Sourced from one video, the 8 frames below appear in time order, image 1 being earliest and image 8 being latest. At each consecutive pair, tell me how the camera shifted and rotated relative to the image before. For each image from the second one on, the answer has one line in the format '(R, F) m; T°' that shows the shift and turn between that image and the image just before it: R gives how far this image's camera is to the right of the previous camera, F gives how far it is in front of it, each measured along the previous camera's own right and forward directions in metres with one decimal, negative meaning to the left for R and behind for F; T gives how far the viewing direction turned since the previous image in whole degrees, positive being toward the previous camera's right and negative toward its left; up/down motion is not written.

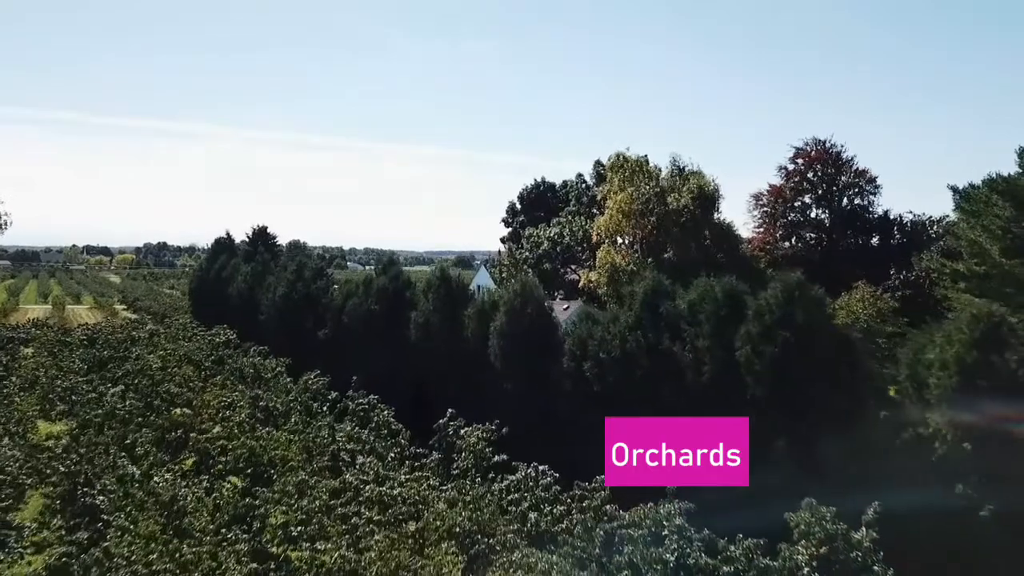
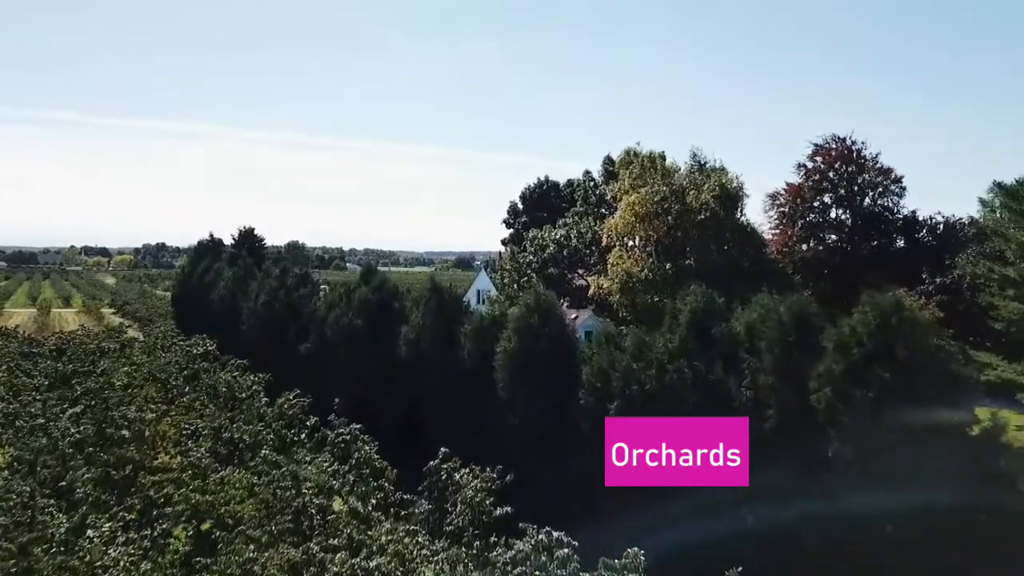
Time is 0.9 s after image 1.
(-0.1, +2.7) m; 0°
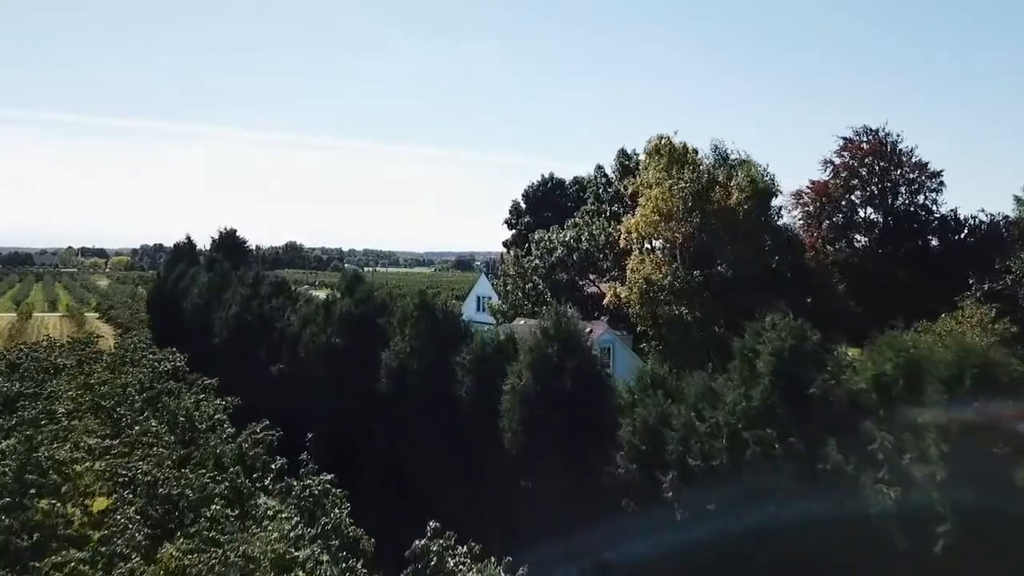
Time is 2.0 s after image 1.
(-0.1, +3.3) m; 0°
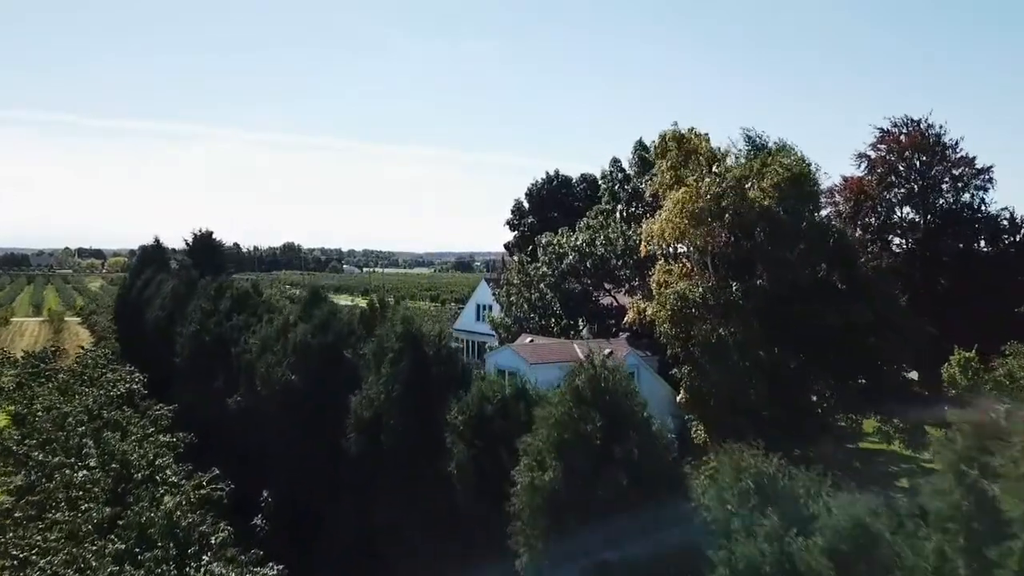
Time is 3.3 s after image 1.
(-0.1, +3.6) m; 0°
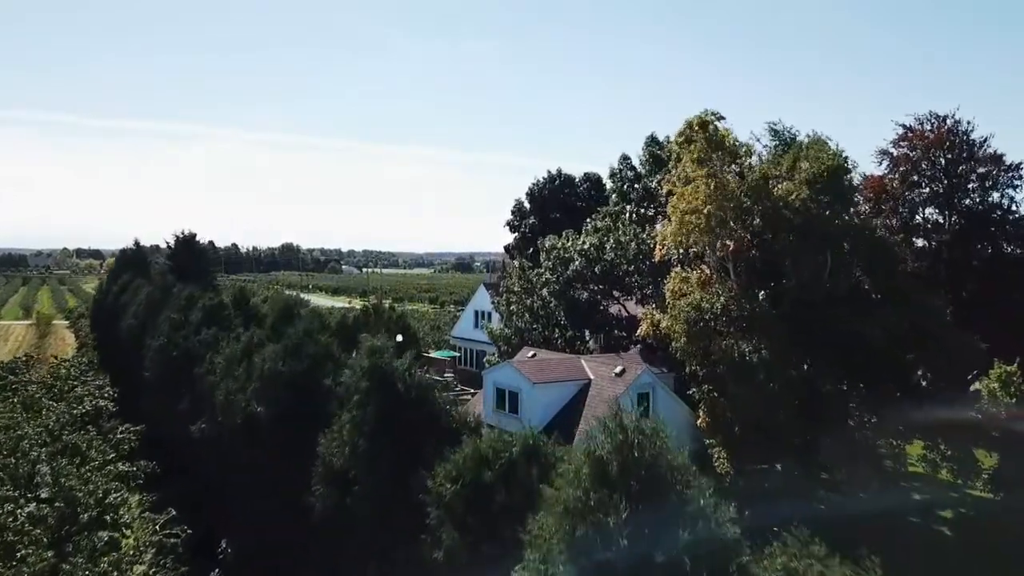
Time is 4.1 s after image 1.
(0.0, +2.0) m; 0°
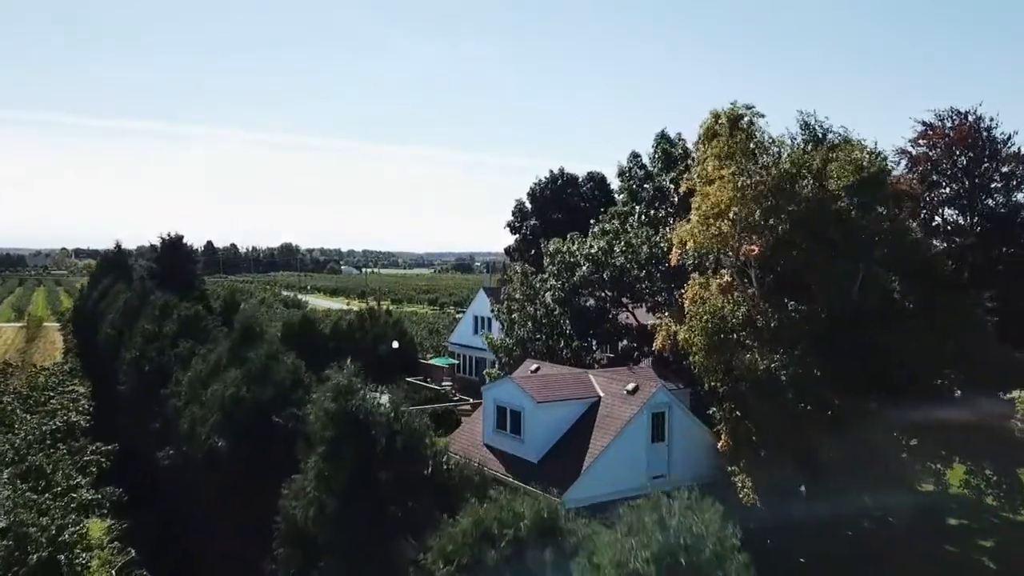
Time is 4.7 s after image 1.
(0.0, +1.5) m; 0°
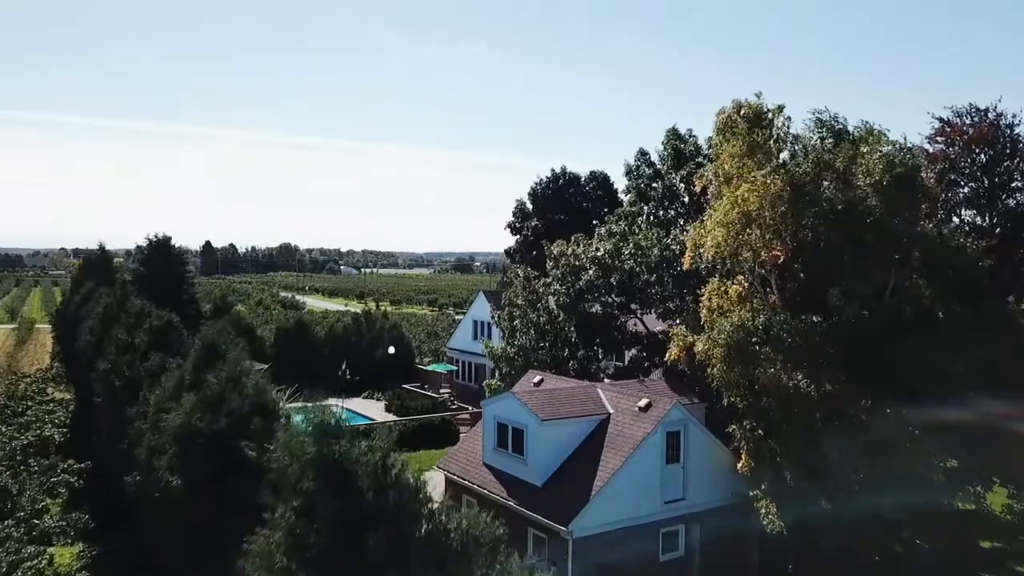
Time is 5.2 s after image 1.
(0.0, +1.3) m; 0°
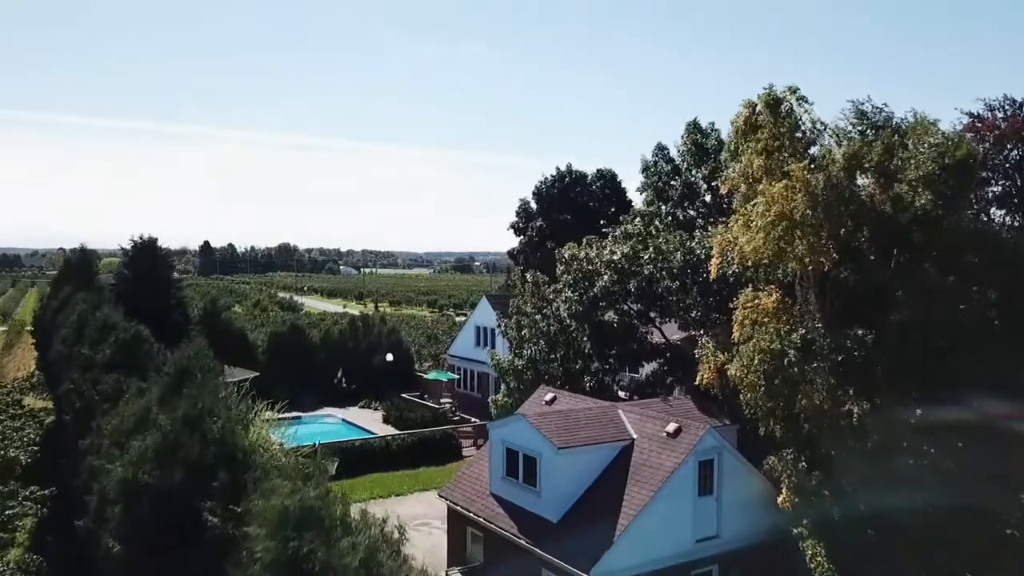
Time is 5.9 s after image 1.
(-0.1, +1.7) m; 0°
